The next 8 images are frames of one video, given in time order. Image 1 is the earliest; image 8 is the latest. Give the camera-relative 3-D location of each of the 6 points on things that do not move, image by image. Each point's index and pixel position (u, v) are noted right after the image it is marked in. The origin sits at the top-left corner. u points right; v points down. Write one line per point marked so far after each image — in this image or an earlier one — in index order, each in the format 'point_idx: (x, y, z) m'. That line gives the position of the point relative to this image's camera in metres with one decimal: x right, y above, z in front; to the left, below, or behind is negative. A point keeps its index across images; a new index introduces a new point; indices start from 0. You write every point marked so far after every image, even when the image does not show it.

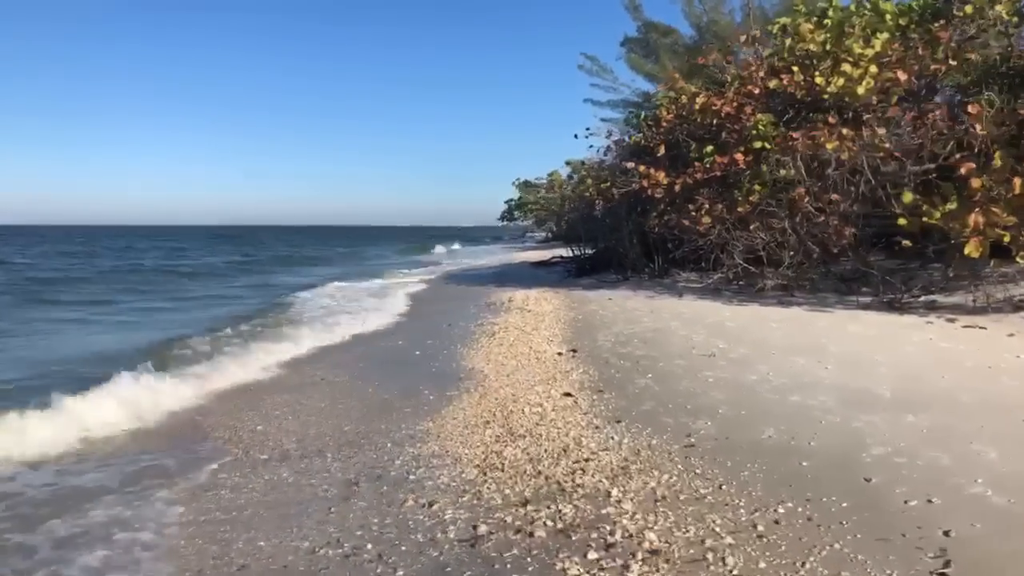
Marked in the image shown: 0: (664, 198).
0: (+3.0, +1.7, +16.1) m
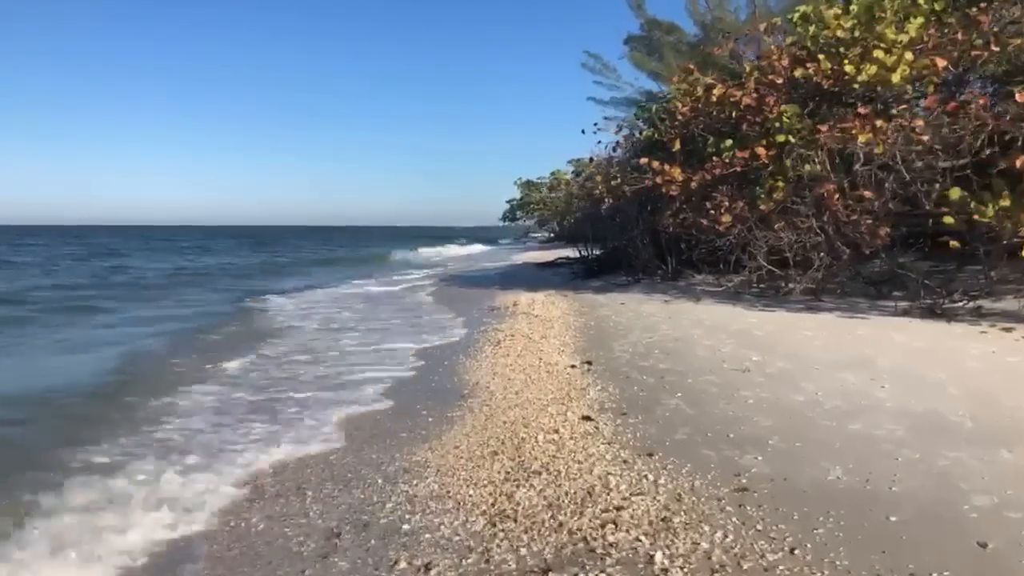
0: (+3.1, +1.7, +15.1) m
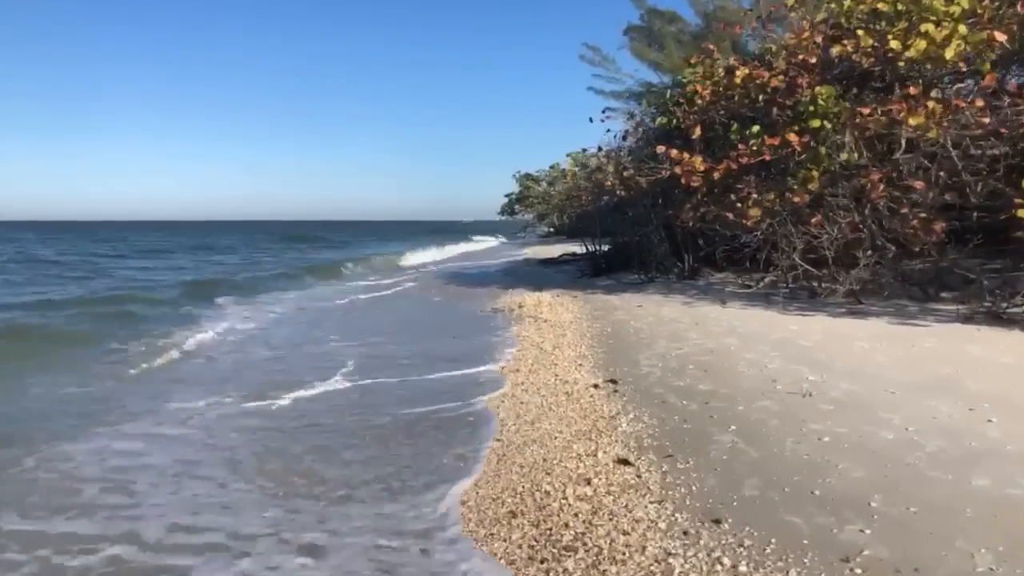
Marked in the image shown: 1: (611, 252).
0: (+3.1, +1.7, +13.8) m
1: (+2.3, +0.8, +19.0) m
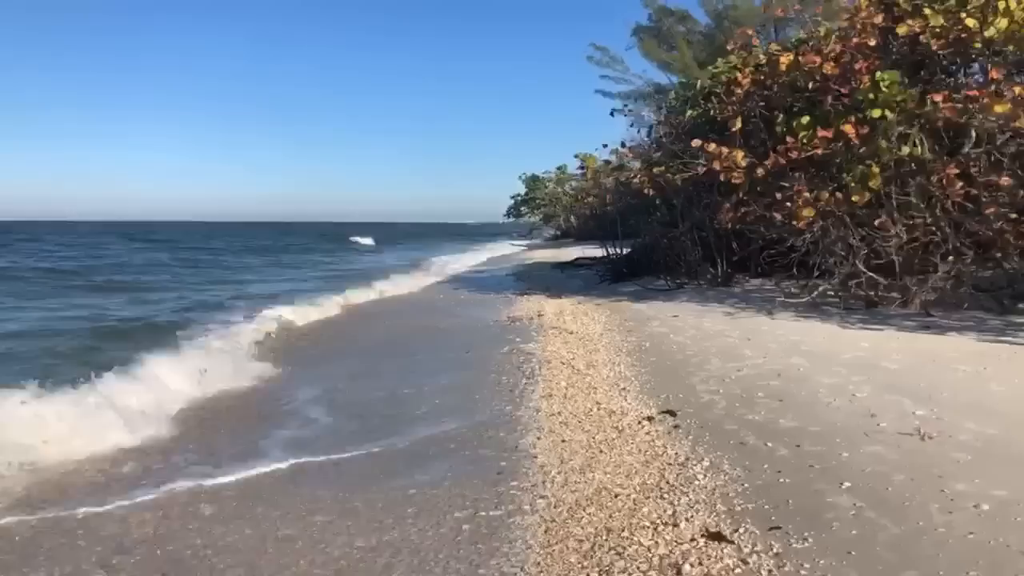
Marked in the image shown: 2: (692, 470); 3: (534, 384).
0: (+3.5, +1.6, +12.5) m
1: (+2.6, +0.7, +17.7) m
2: (+1.1, -1.1, +5.1) m
3: (+0.2, -0.9, +7.9) m
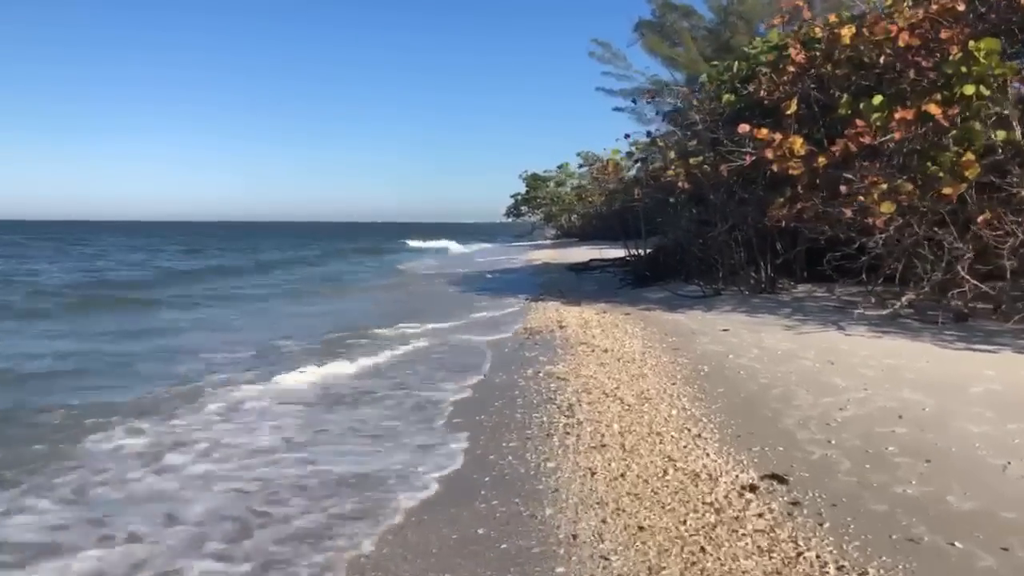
0: (+3.7, +1.4, +10.8) m
1: (+2.8, +0.6, +15.9) m
2: (+1.4, -1.2, +3.3) m
3: (+0.5, -1.0, +6.2) m
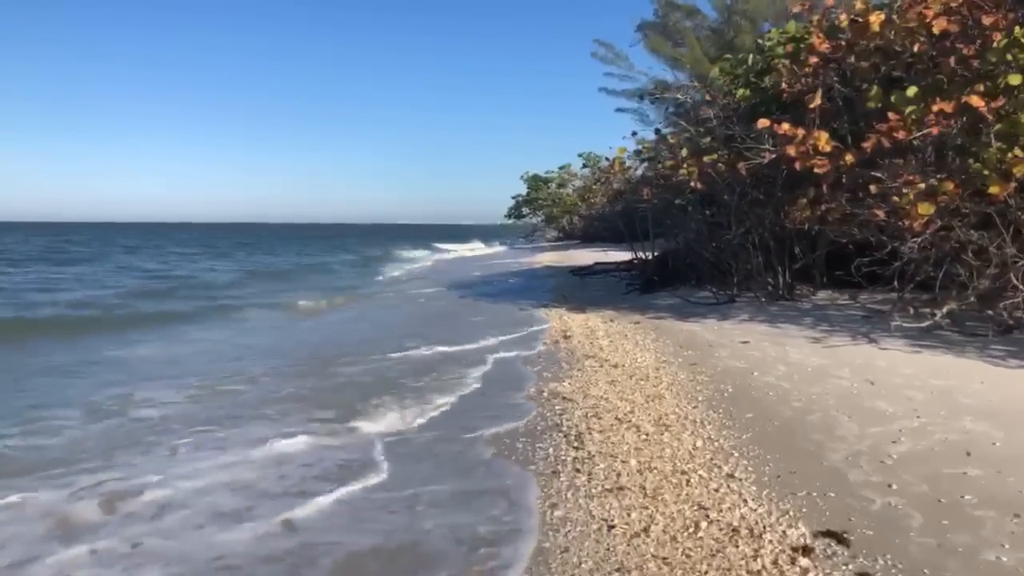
0: (+3.7, +1.3, +10.0) m
1: (+2.8, +0.5, +15.1) m
2: (+1.4, -1.3, +2.5) m
3: (+0.5, -1.1, +5.3) m
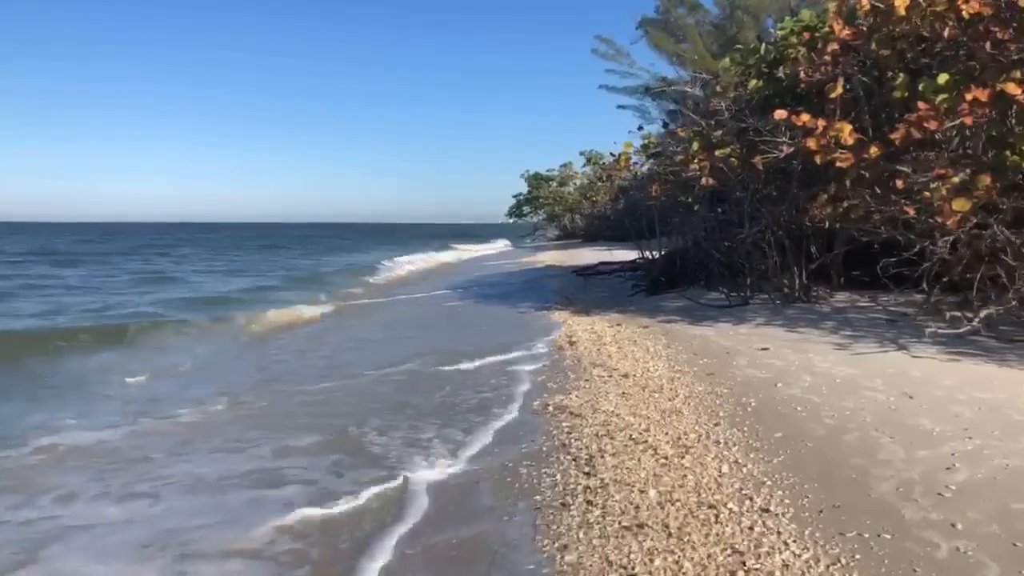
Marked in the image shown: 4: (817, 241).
0: (+3.7, +1.3, +9.3) m
1: (+2.9, +0.5, +14.5) m
2: (+1.4, -1.3, +1.9) m
3: (+0.5, -1.1, +4.7) m
4: (+4.3, +0.7, +11.8) m
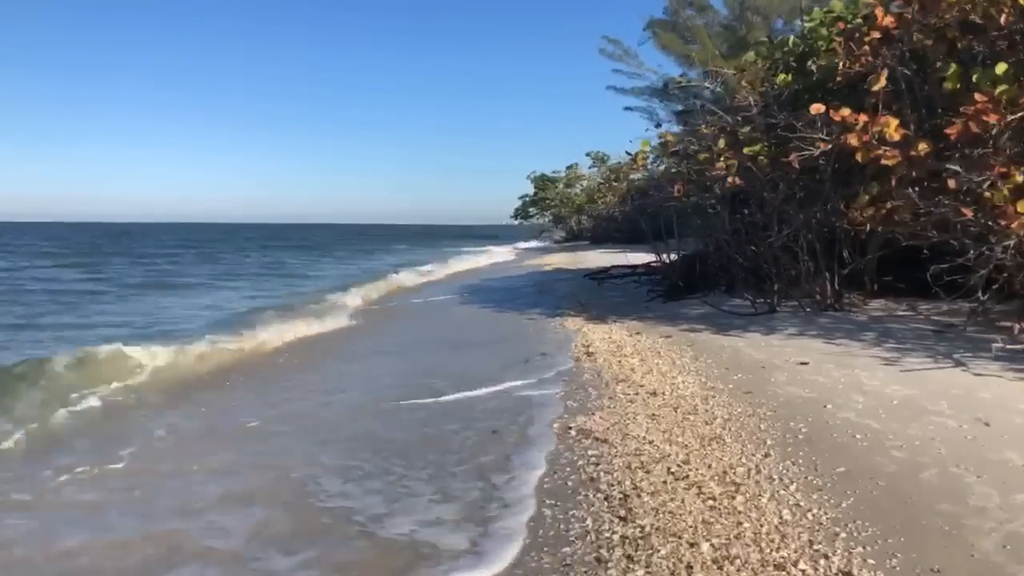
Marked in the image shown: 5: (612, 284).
0: (+3.9, +1.2, +8.6) m
1: (+3.0, +0.4, +13.7) m
2: (+1.5, -1.4, +1.1) m
3: (+0.6, -1.2, +4.0) m
4: (+4.5, +0.6, +11.0) m
5: (+2.2, +0.1, +18.0) m
